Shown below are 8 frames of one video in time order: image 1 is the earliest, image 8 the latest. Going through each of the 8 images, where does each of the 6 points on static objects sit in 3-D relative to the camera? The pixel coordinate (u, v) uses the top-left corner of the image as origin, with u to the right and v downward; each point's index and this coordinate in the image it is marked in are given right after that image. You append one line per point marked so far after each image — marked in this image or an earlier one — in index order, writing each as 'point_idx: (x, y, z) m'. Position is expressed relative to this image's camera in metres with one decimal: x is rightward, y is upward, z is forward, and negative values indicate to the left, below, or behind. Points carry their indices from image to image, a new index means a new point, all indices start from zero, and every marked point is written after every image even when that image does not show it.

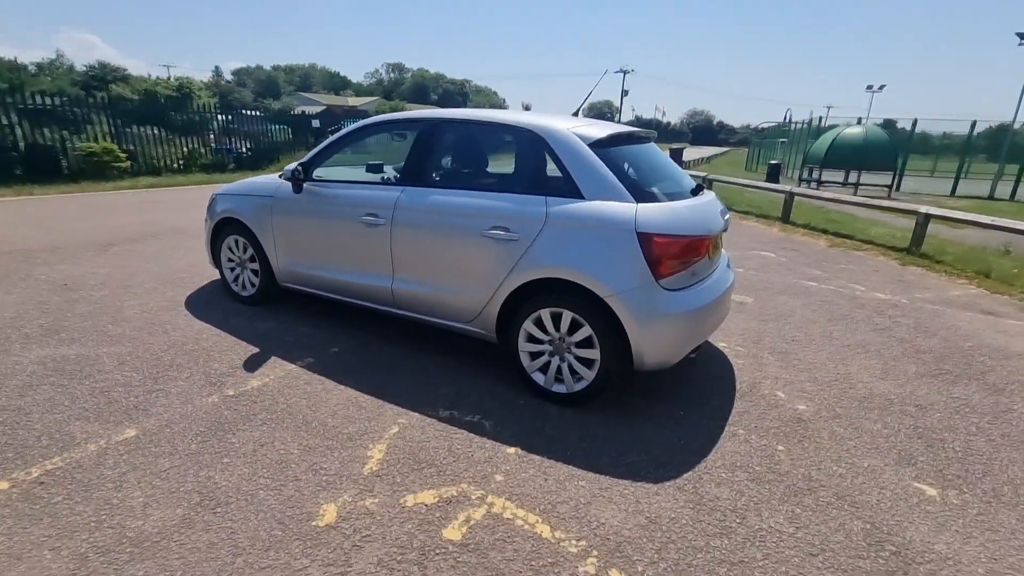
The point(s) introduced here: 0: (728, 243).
0: (+4.0, +0.9, +9.3) m
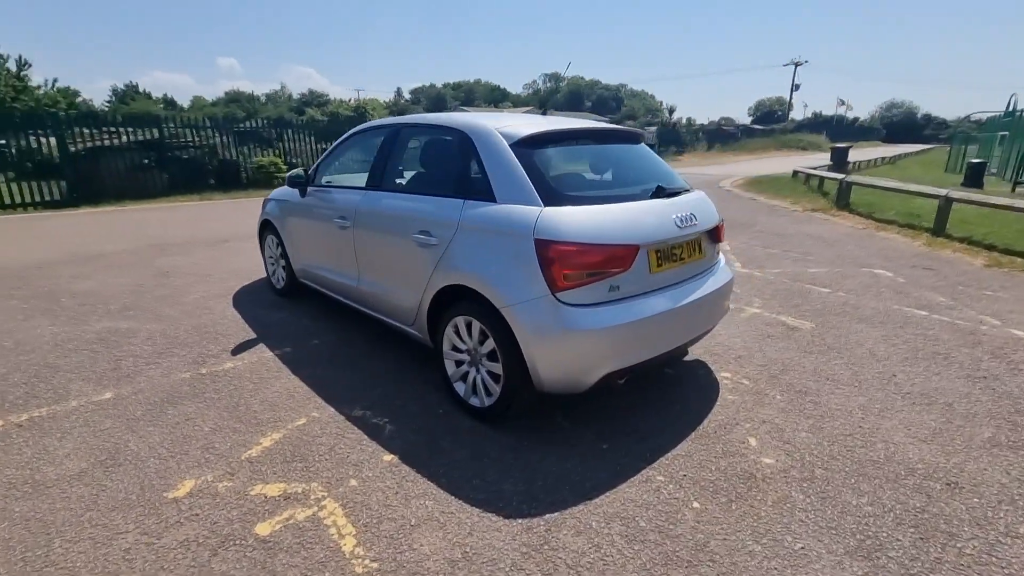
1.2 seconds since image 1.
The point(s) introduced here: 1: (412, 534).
0: (+5.1, +0.5, +7.8) m
1: (-0.5, -1.1, +2.3) m
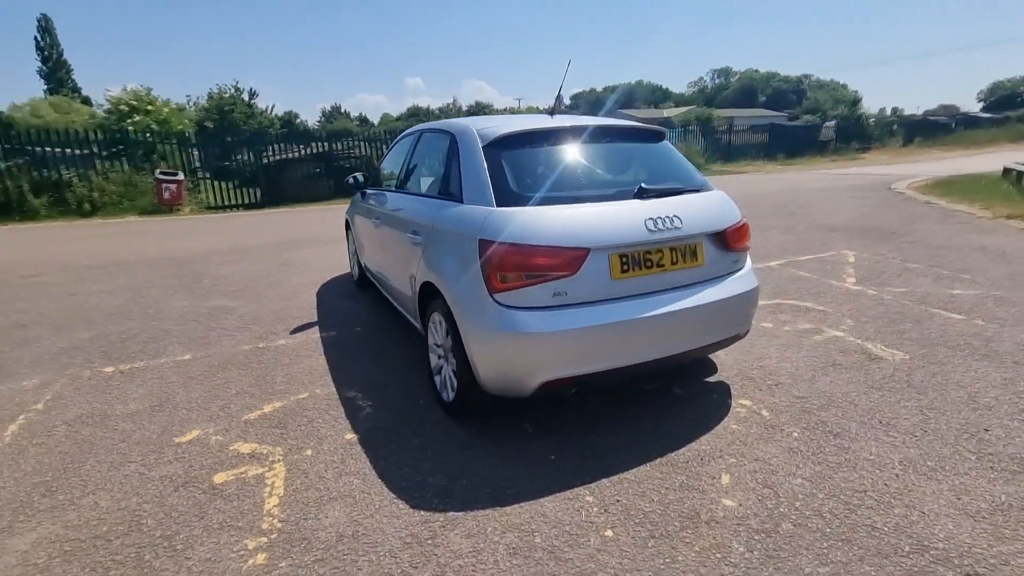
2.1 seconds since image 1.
0: (+6.0, +0.1, +6.1) m
1: (-1.0, -1.1, +2.5) m
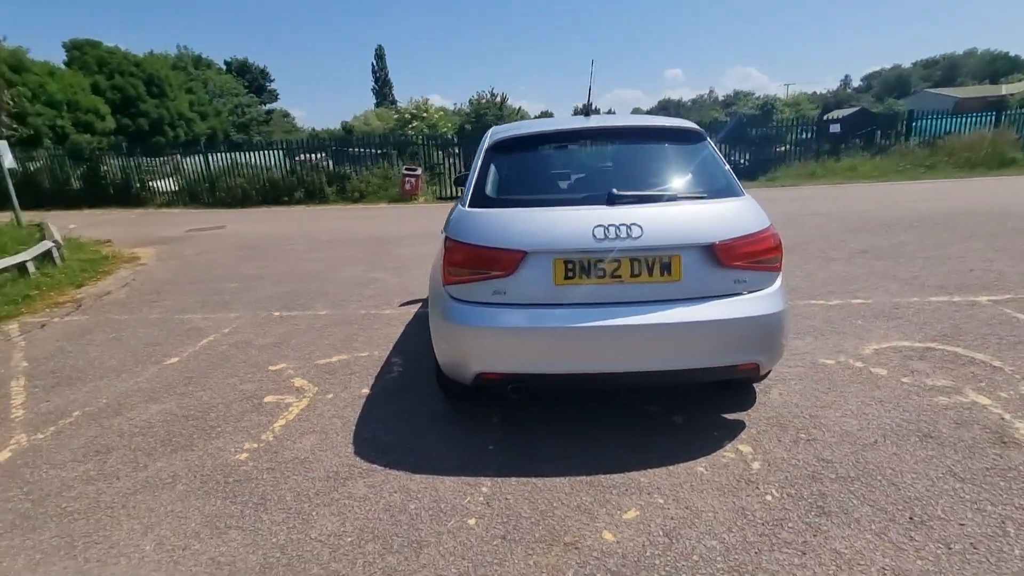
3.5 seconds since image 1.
0: (+6.6, -0.5, +3.3) m
1: (-1.4, -1.0, +3.3) m
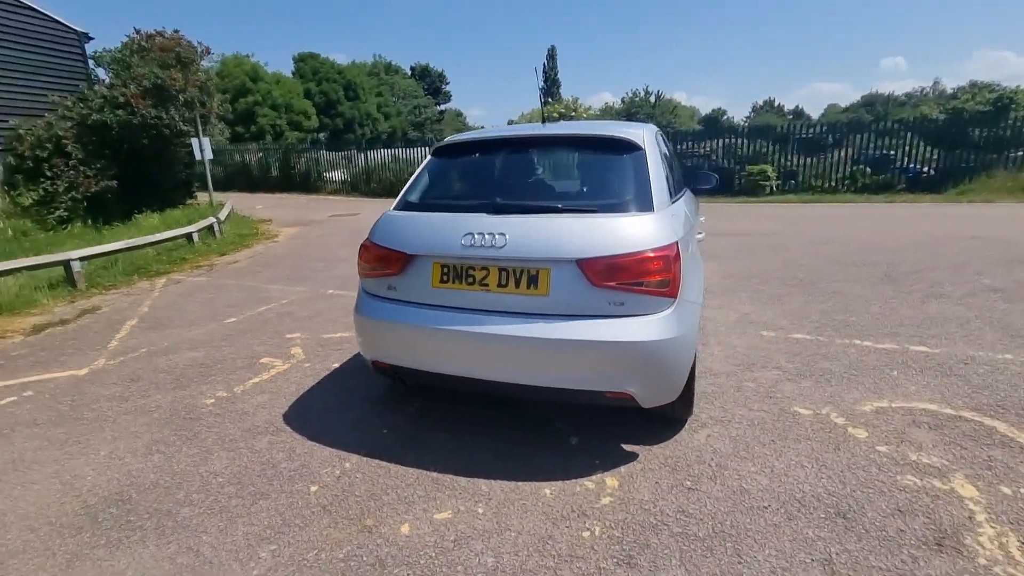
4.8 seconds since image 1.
0: (+5.7, -1.2, +1.5) m
1: (-1.9, -0.8, +3.9) m
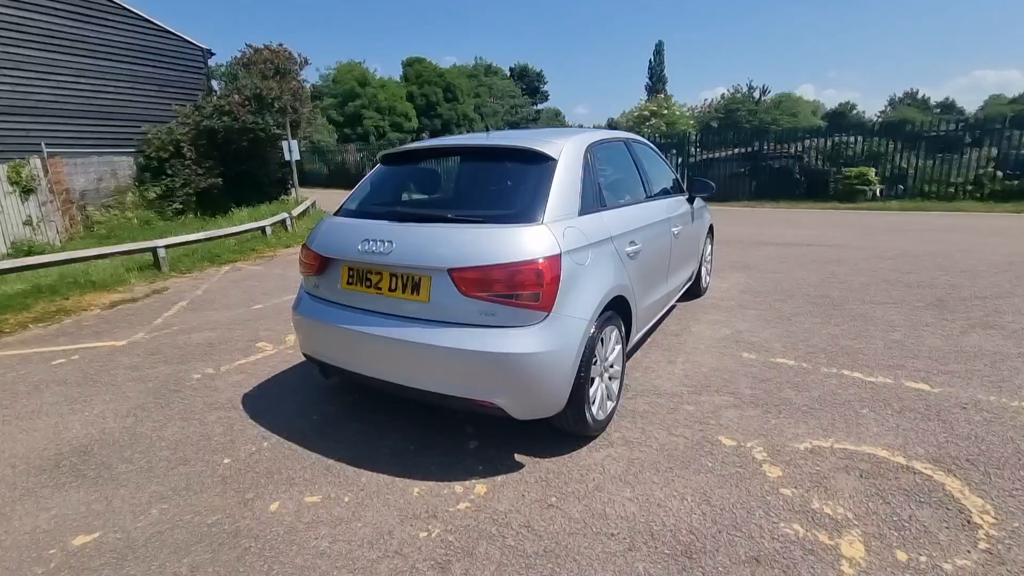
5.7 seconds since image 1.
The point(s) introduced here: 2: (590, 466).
0: (+4.6, -1.5, +0.6) m
1: (-2.4, -0.7, +4.3) m
2: (+0.5, -1.0, +2.9) m
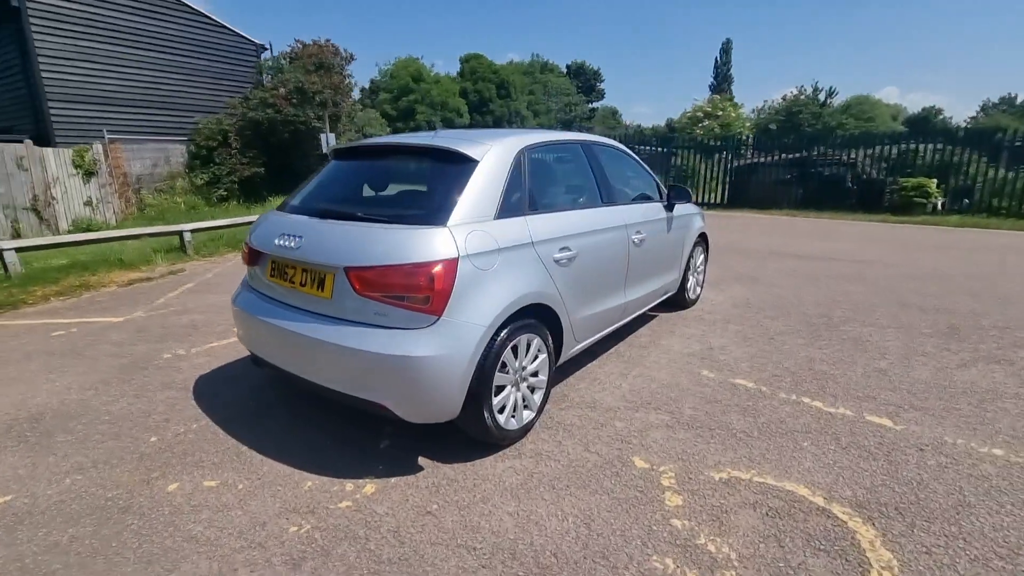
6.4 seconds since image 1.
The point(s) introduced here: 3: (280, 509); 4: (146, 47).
0: (+3.7, -1.8, +0.1) m
1: (-2.8, -0.6, +4.5) m
2: (-0.1, -1.1, +2.8) m
3: (-1.2, -1.2, +2.6) m
4: (-11.0, +7.2, +14.9) m
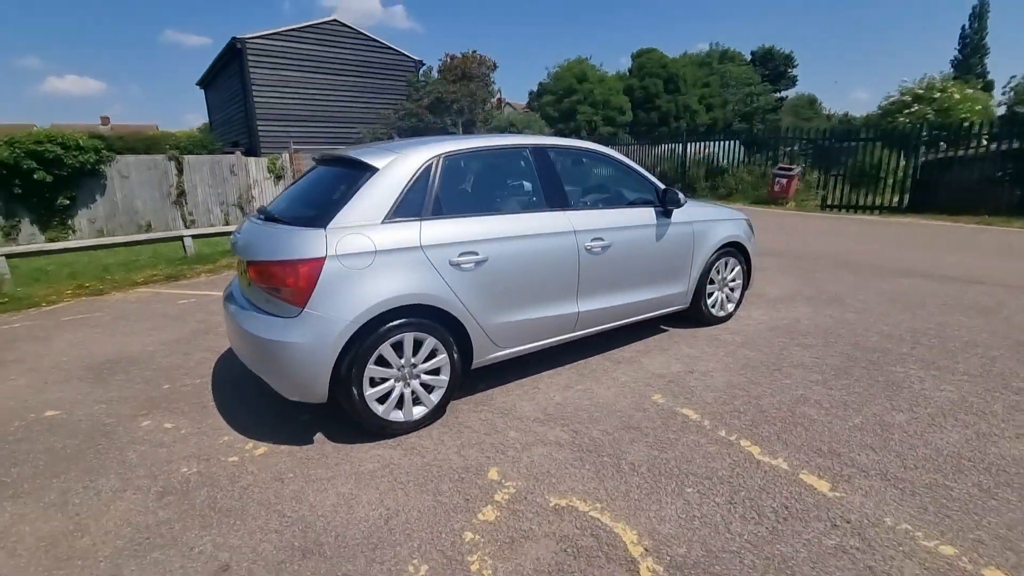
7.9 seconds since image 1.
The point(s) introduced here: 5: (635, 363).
0: (+1.7, -2.0, -0.7) m
1: (-2.9, -0.4, +5.6) m
2: (-1.0, -1.1, +3.1) m
3: (-2.1, -1.1, +3.2) m
4: (-6.7, +7.8, +17.9) m
5: (+1.1, -0.6, +4.3) m
